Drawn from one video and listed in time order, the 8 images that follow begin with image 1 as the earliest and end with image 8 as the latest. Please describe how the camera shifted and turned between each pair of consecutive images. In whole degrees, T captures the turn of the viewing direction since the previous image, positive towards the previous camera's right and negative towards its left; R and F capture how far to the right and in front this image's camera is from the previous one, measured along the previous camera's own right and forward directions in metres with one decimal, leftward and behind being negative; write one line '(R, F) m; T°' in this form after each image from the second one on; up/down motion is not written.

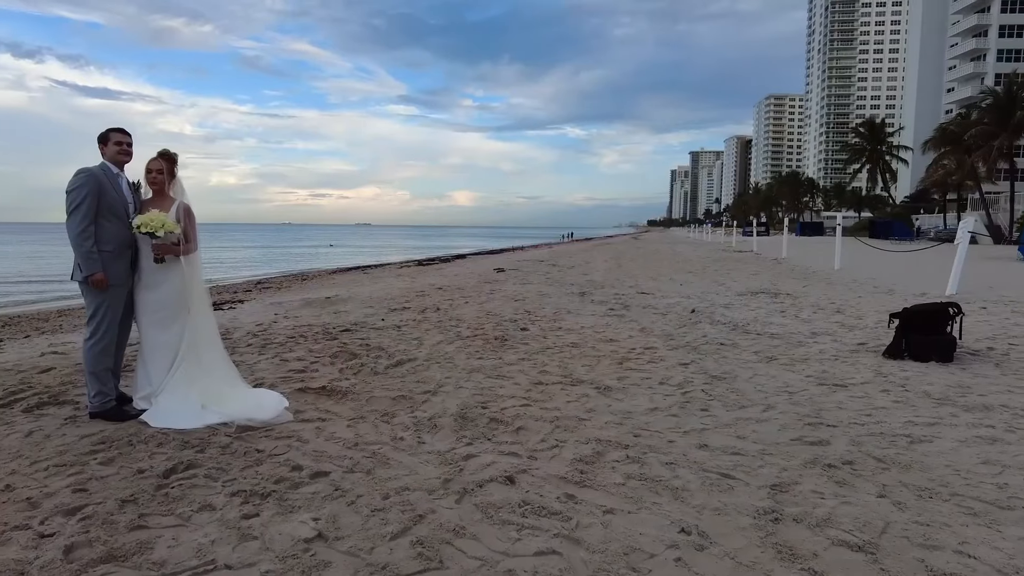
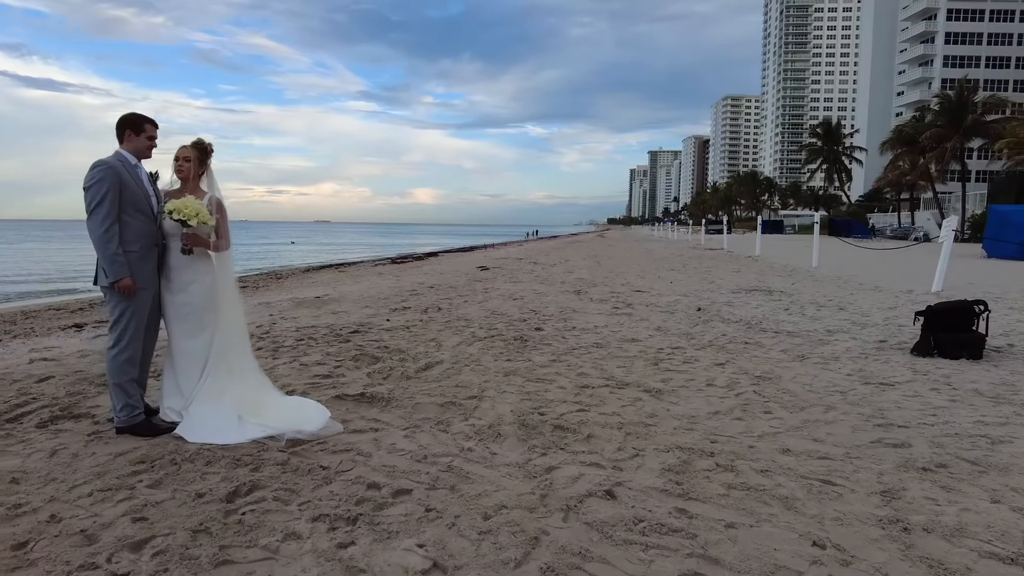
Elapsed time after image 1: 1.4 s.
(-0.7, +0.2) m; +4°
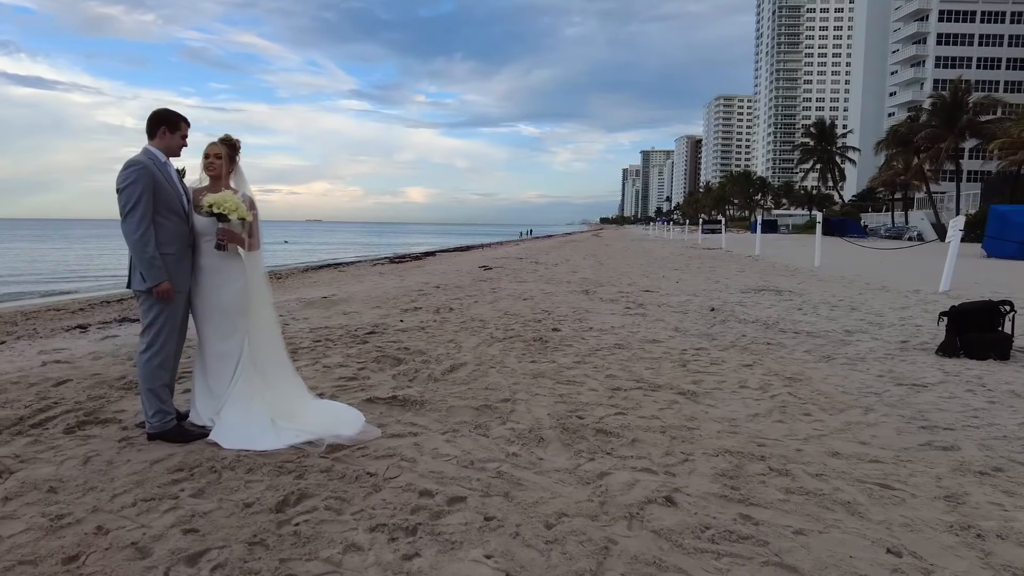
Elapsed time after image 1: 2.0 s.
(-0.3, +0.1) m; +1°
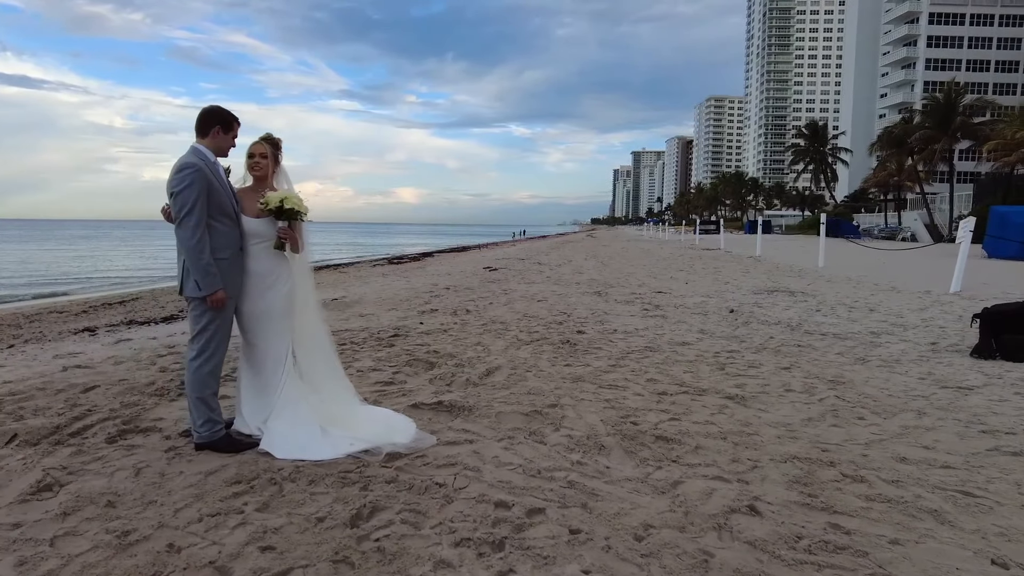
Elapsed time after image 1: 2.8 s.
(-0.4, +0.1) m; +1°
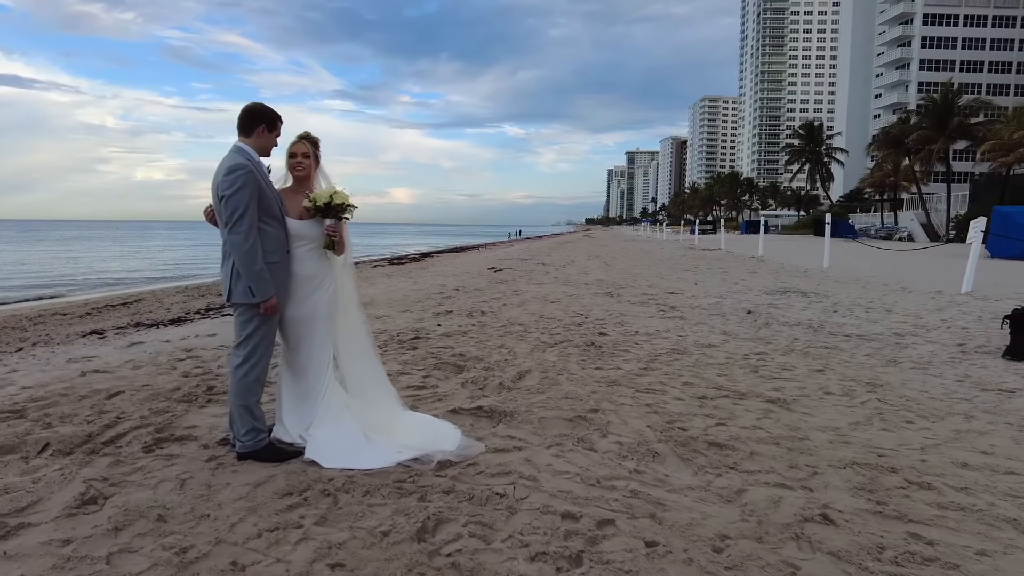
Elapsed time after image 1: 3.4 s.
(-0.3, +0.1) m; +1°
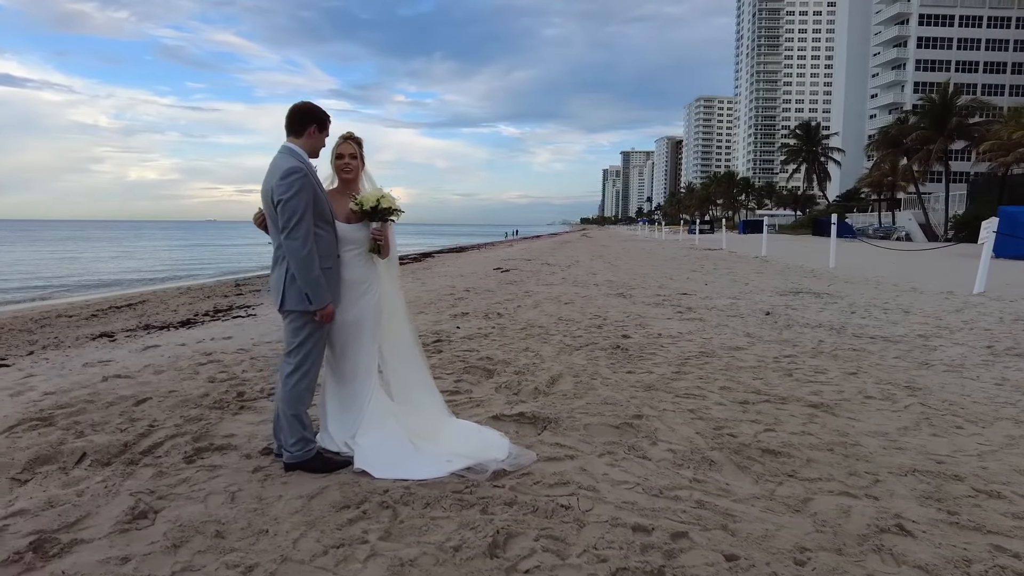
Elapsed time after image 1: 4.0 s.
(-0.3, +0.1) m; +1°
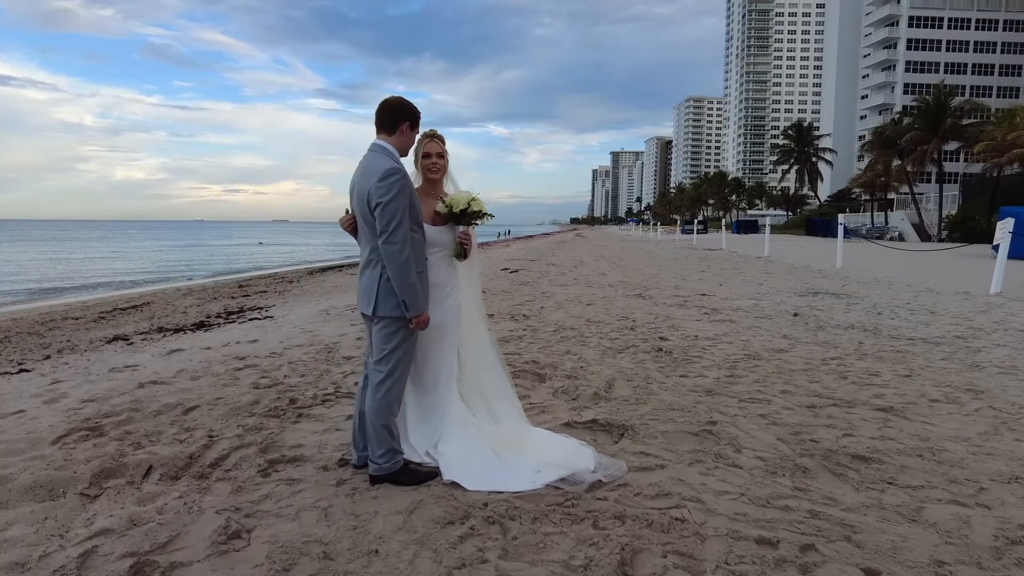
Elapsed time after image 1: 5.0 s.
(-0.5, +0.1) m; +1°
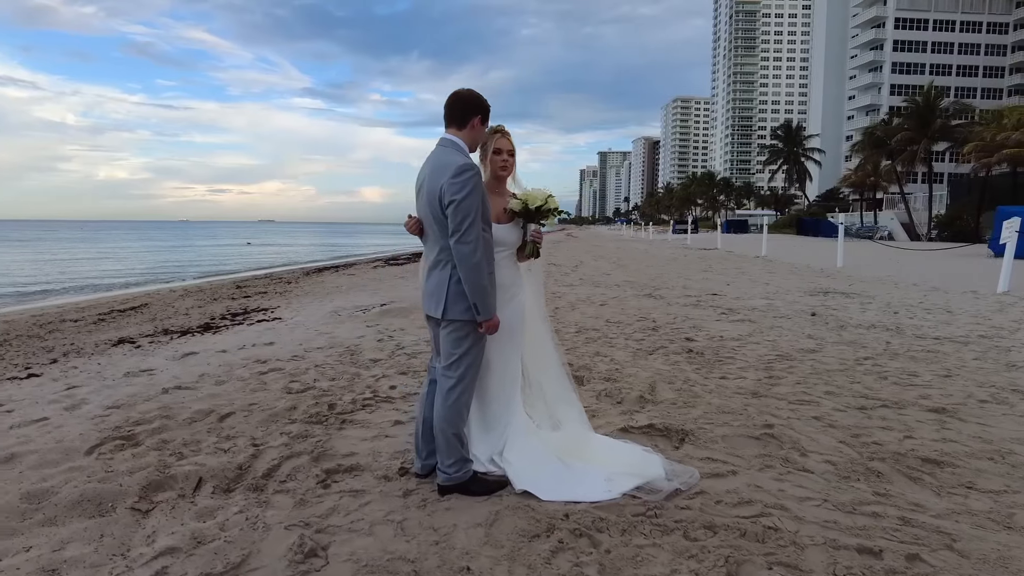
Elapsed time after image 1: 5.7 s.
(-0.4, +0.1) m; +1°
